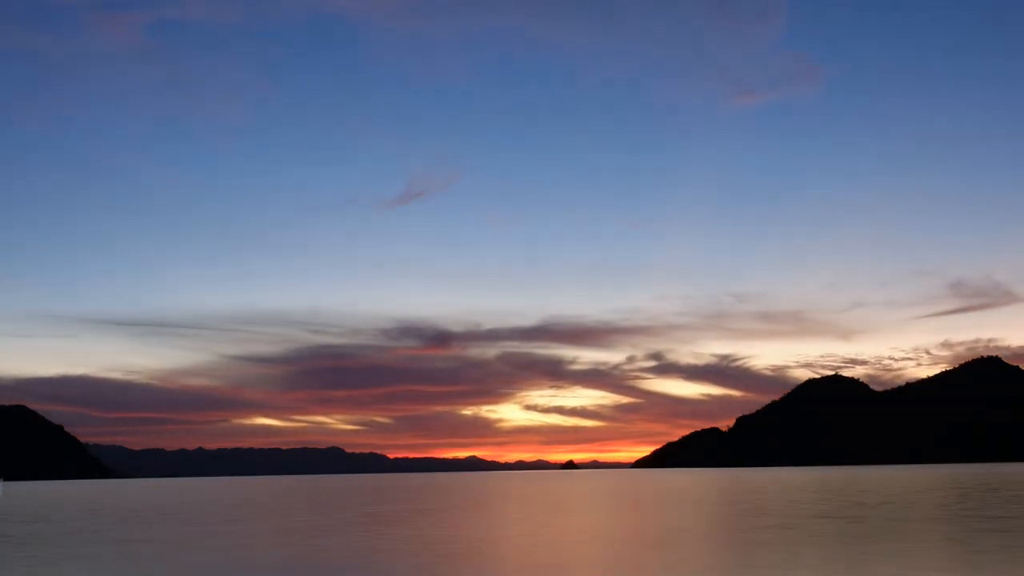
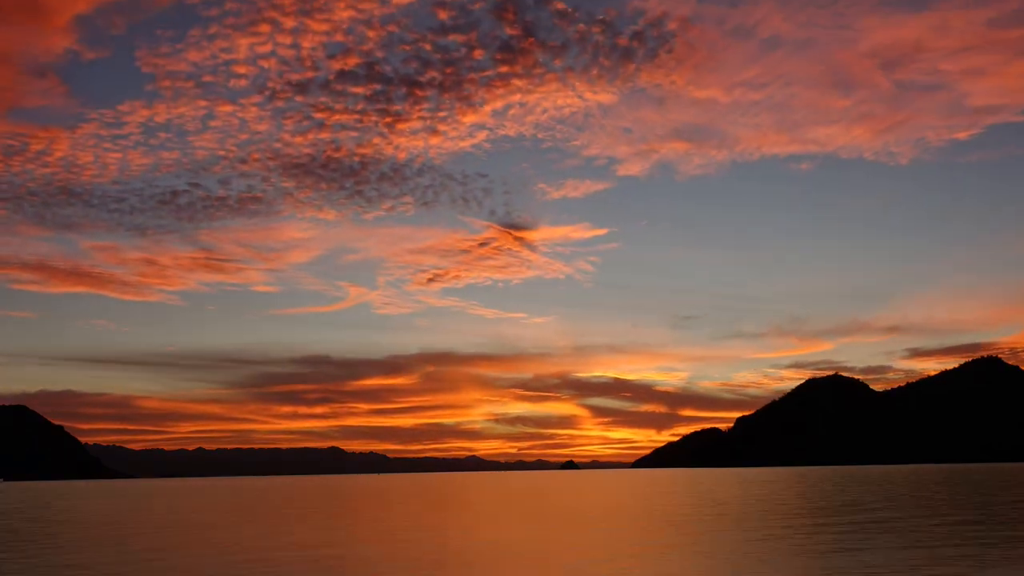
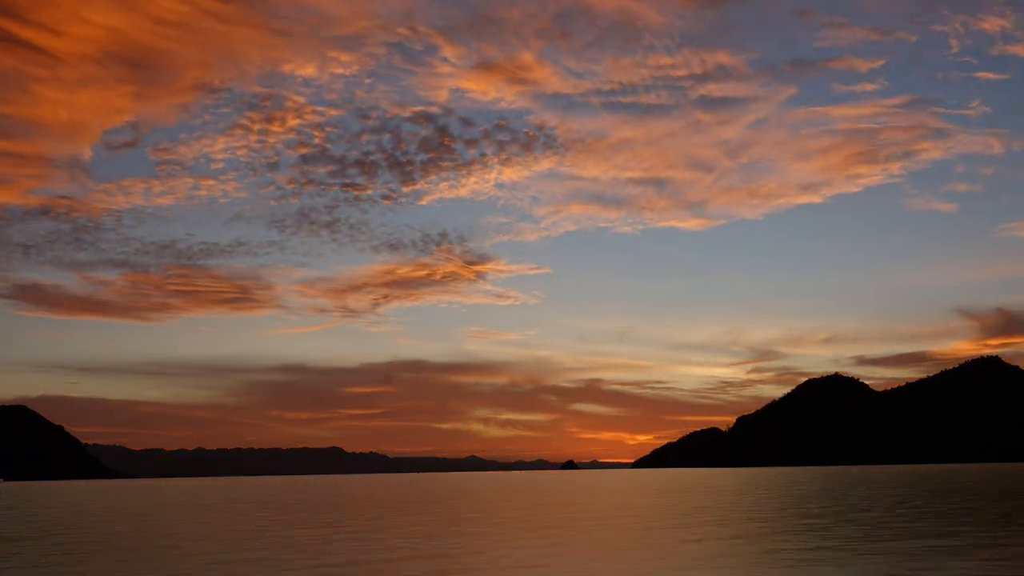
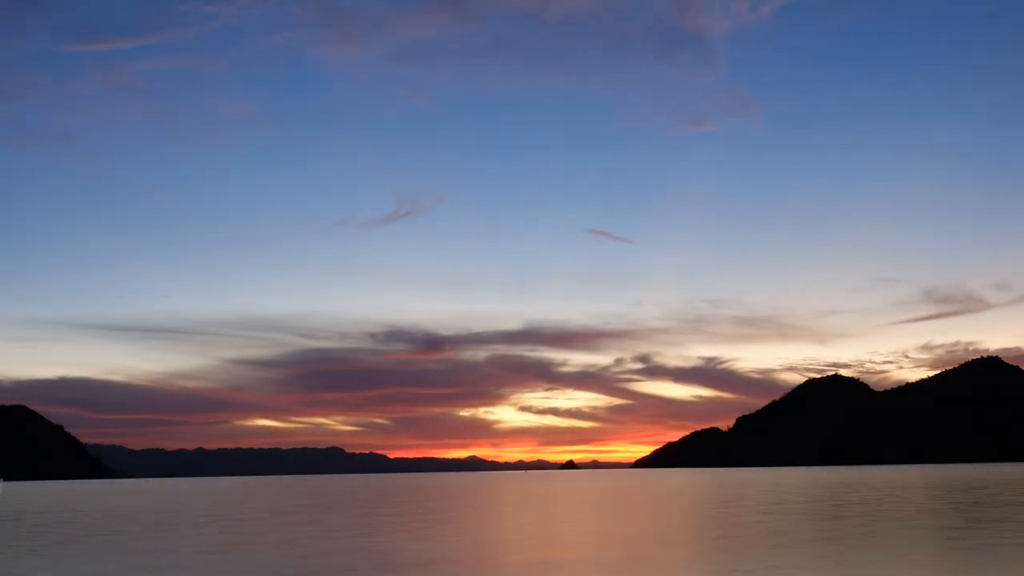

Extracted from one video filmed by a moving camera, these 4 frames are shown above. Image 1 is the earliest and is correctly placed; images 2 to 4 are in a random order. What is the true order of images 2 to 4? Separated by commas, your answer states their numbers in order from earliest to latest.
4, 2, 3
